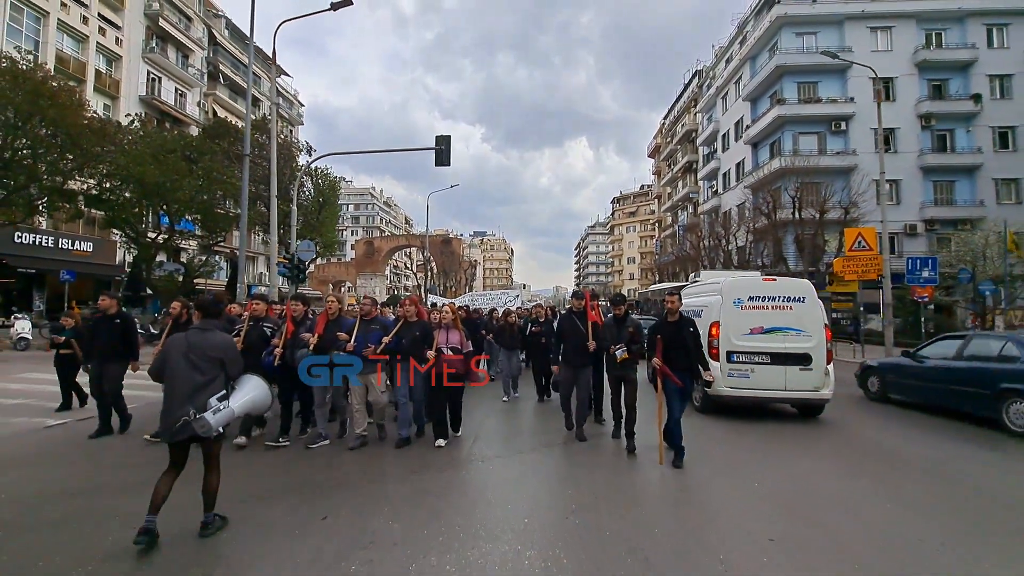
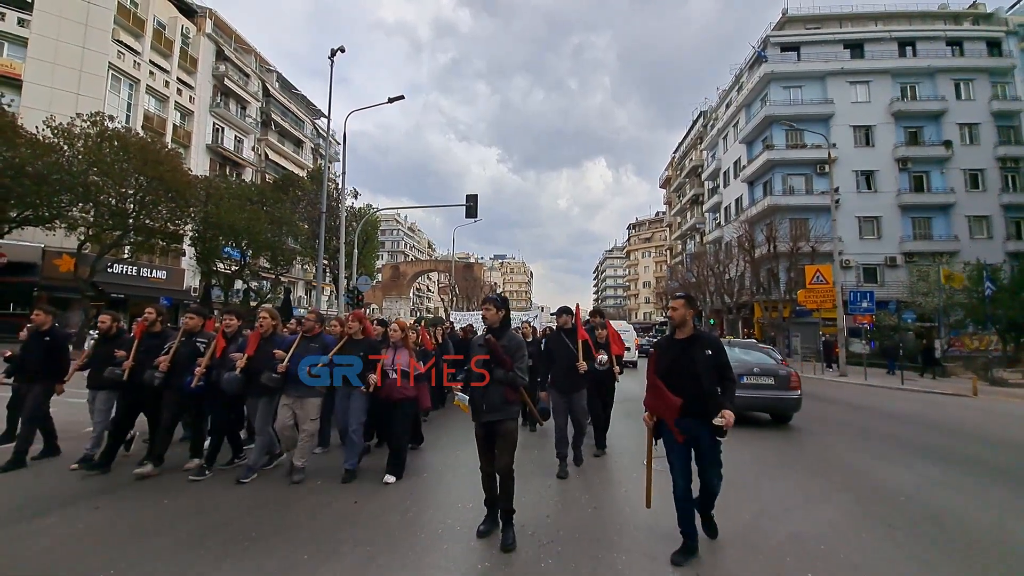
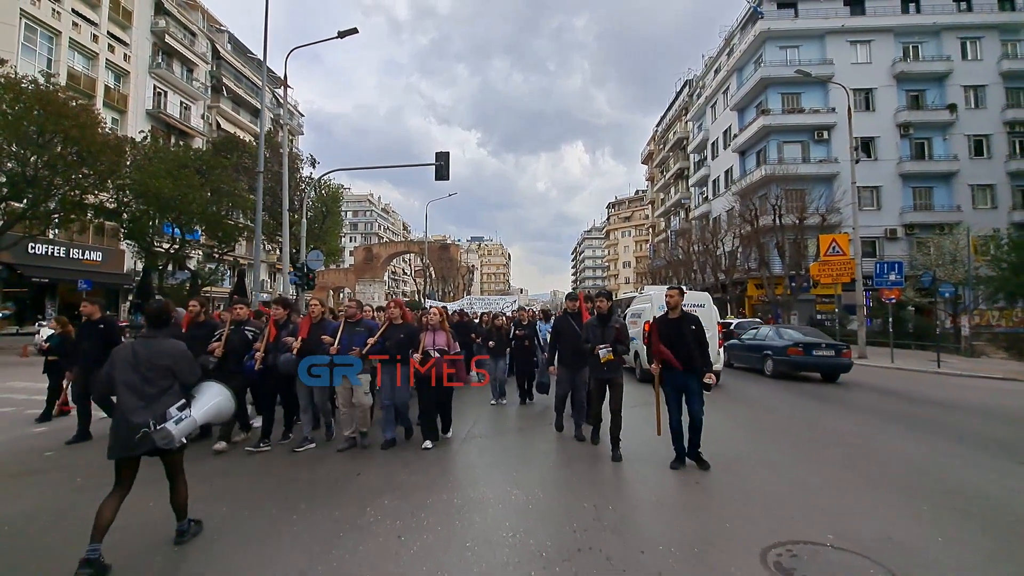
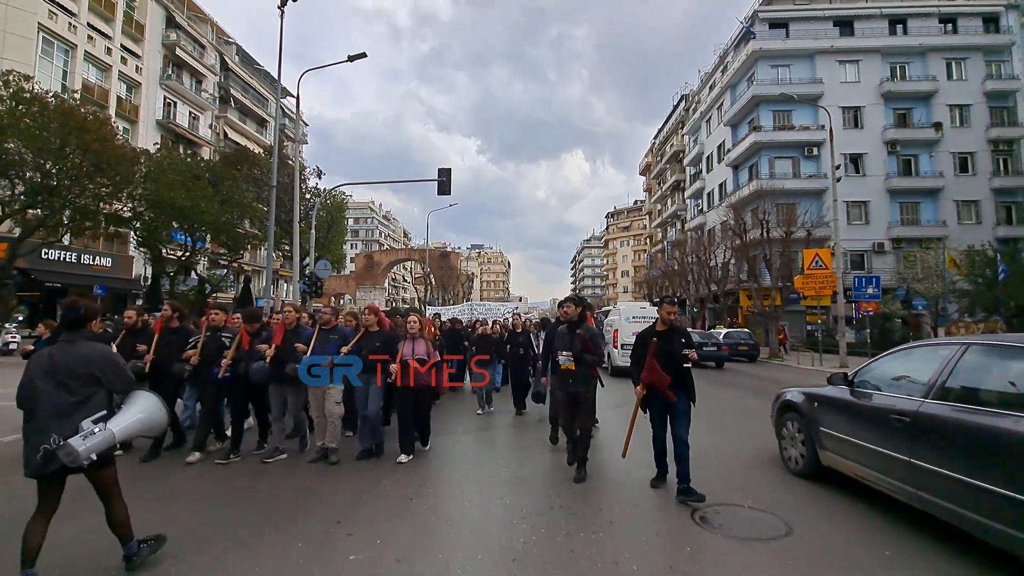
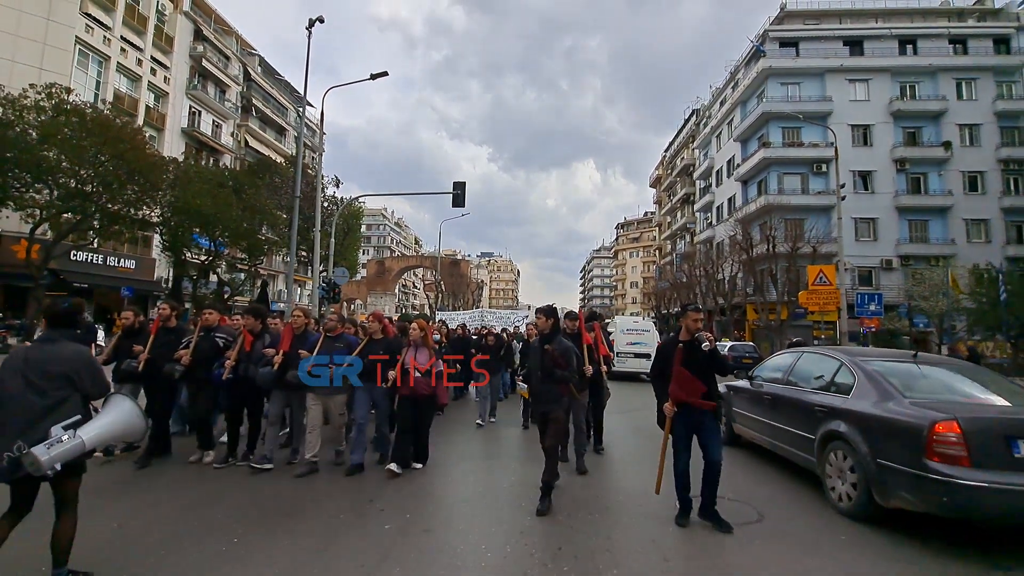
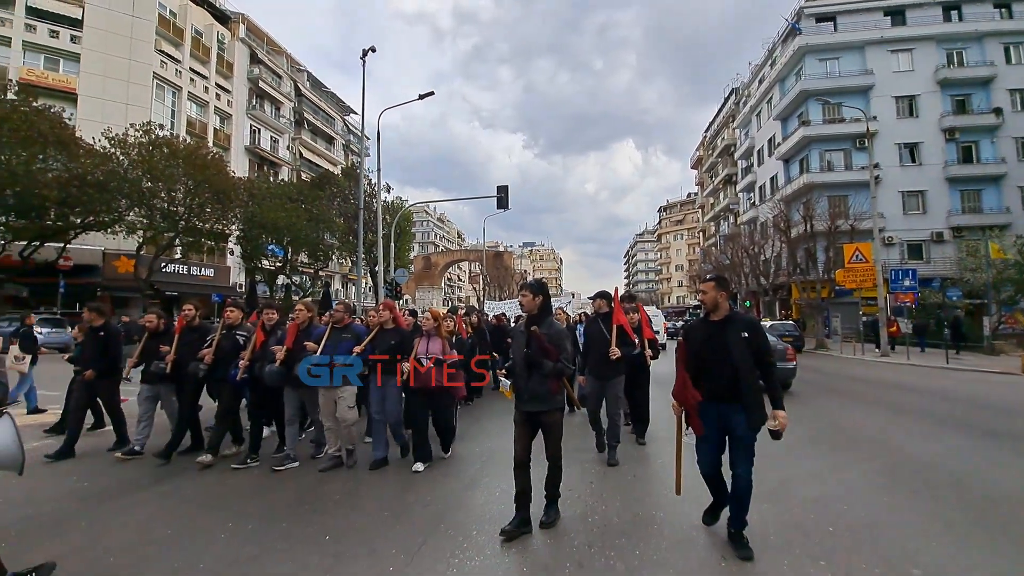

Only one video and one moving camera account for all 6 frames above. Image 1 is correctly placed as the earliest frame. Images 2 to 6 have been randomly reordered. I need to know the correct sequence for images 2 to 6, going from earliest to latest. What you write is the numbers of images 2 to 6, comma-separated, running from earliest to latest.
3, 4, 5, 2, 6
